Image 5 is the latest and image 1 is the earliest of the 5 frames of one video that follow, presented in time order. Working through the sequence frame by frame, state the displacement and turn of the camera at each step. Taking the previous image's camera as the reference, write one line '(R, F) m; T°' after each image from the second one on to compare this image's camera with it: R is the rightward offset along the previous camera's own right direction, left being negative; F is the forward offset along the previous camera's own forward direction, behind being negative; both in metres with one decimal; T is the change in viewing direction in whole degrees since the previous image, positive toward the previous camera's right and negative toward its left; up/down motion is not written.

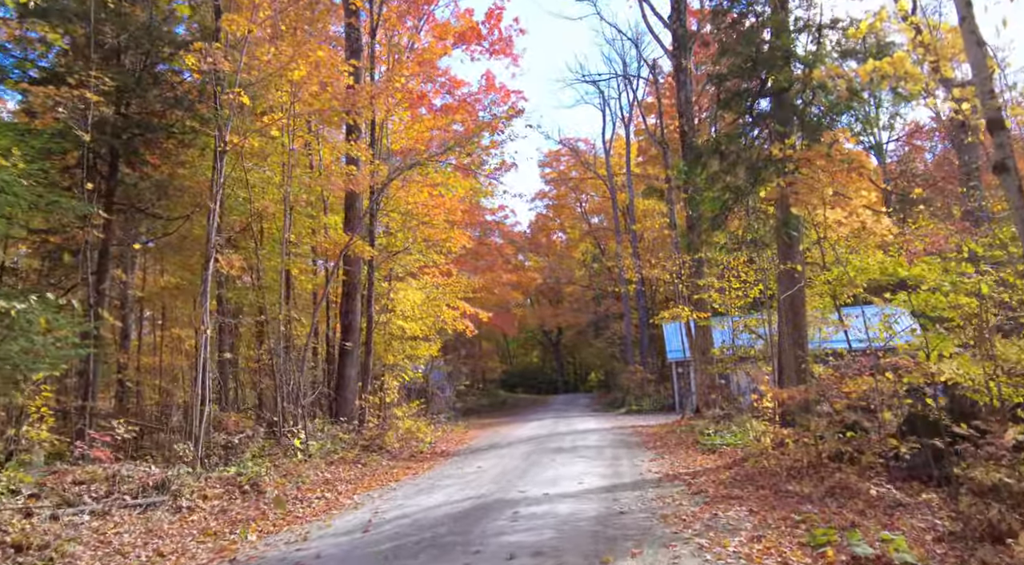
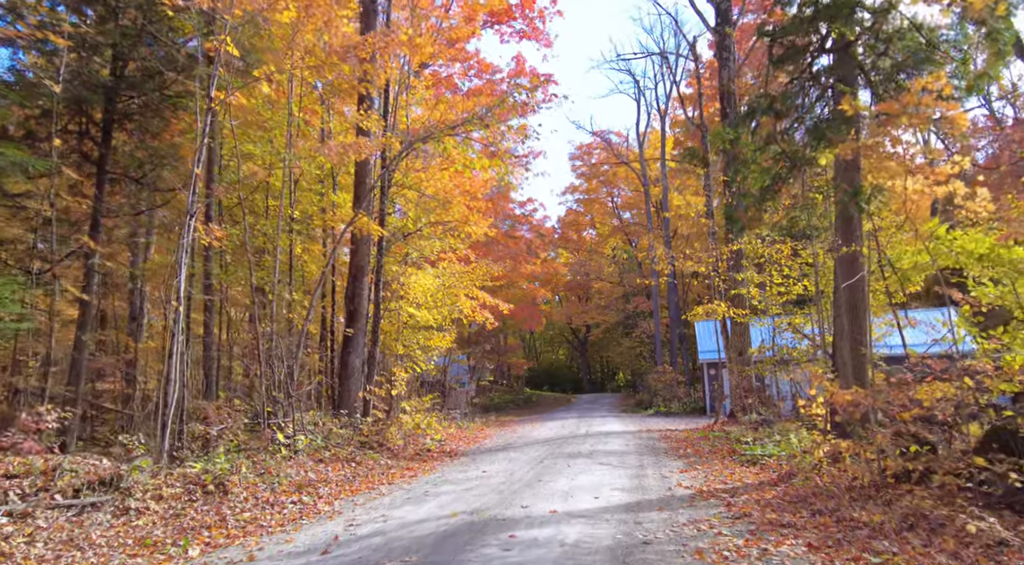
(+0.2, +1.4) m; -2°
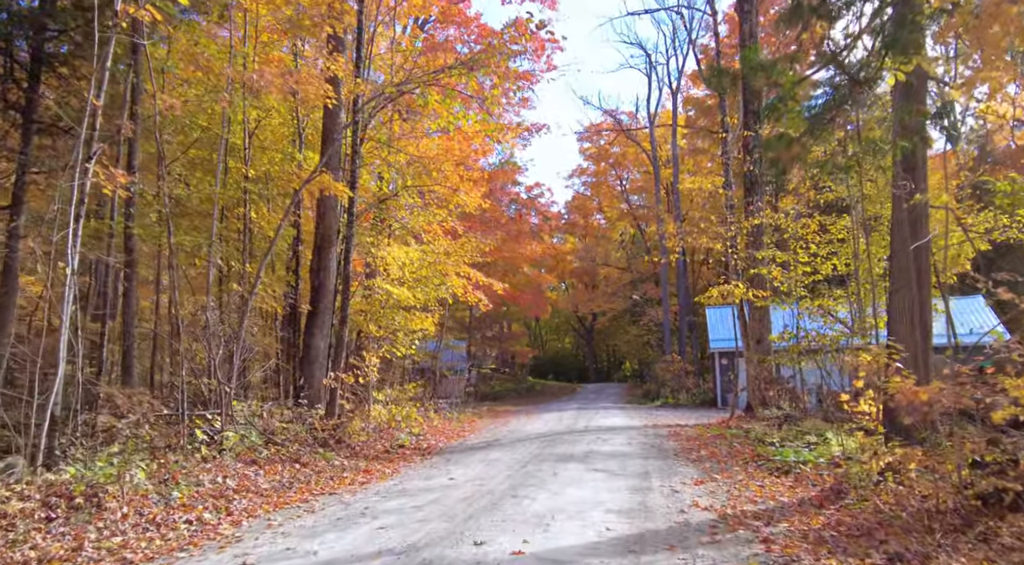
(+0.4, +2.0) m; -1°
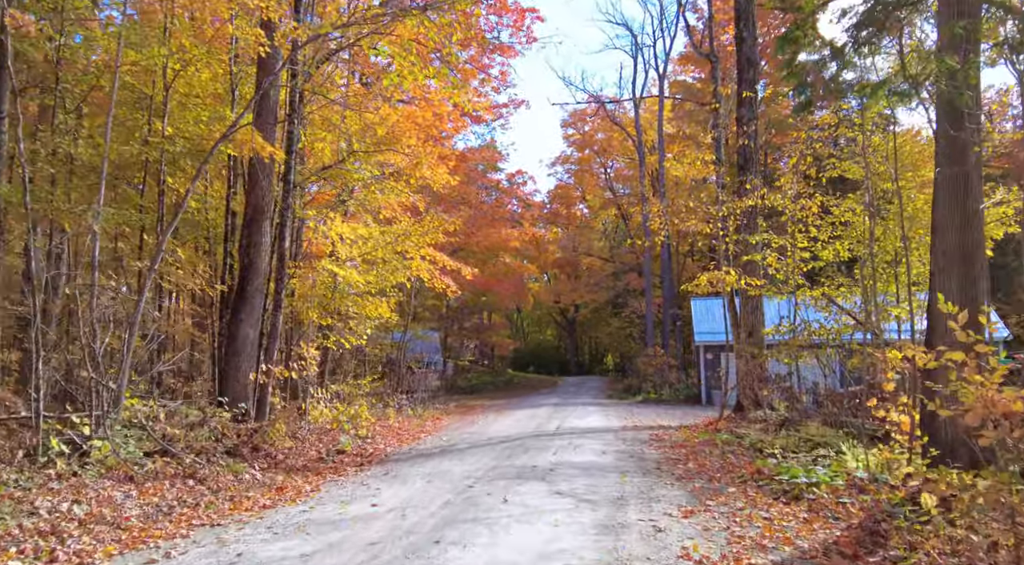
(+0.4, +1.8) m; +1°
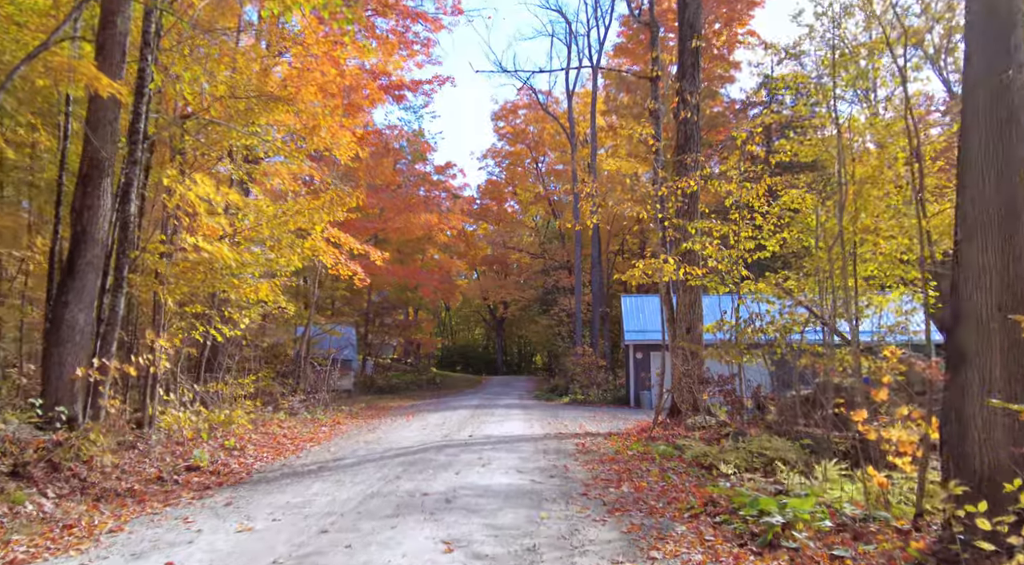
(+0.4, +1.9) m; +5°
